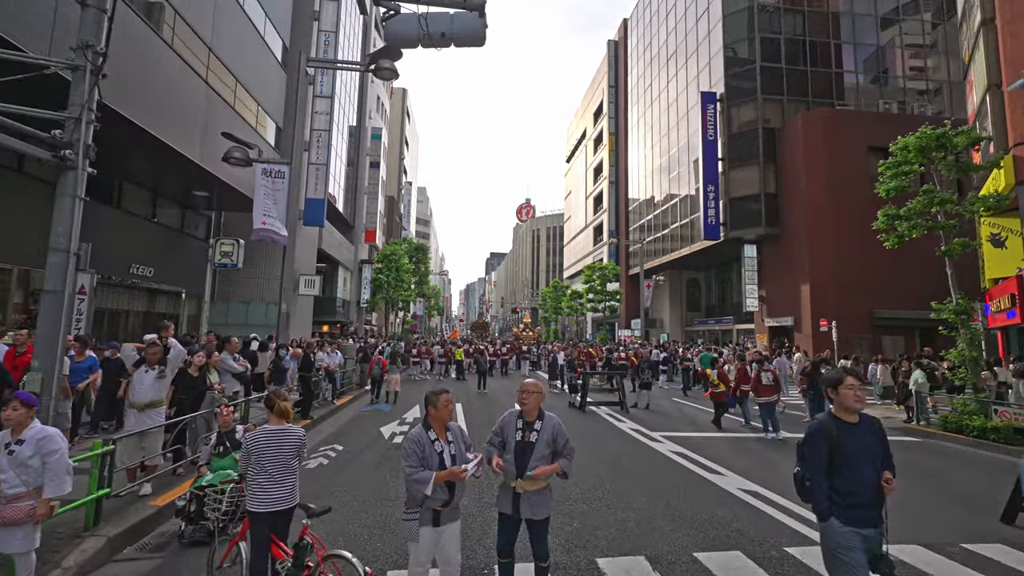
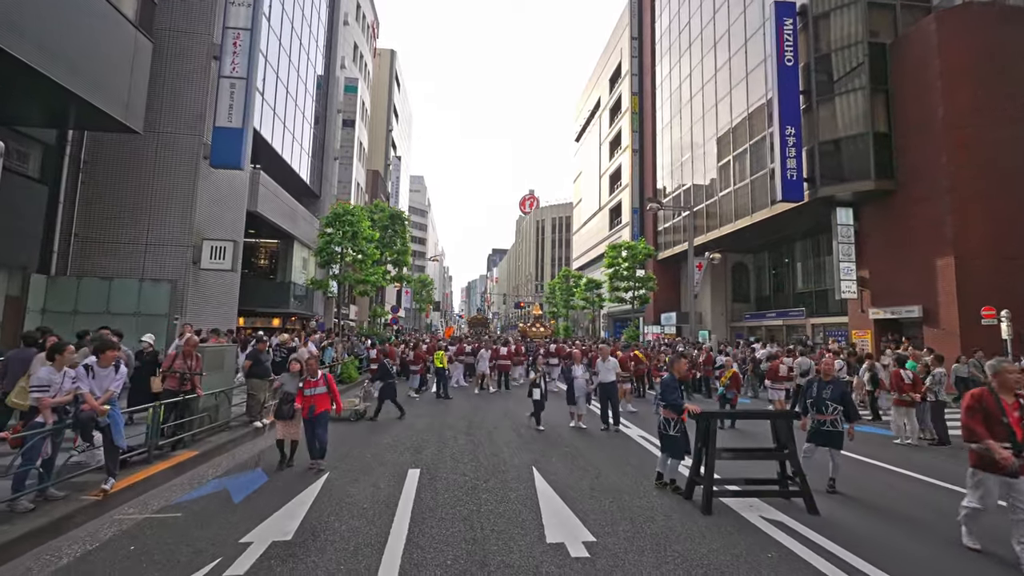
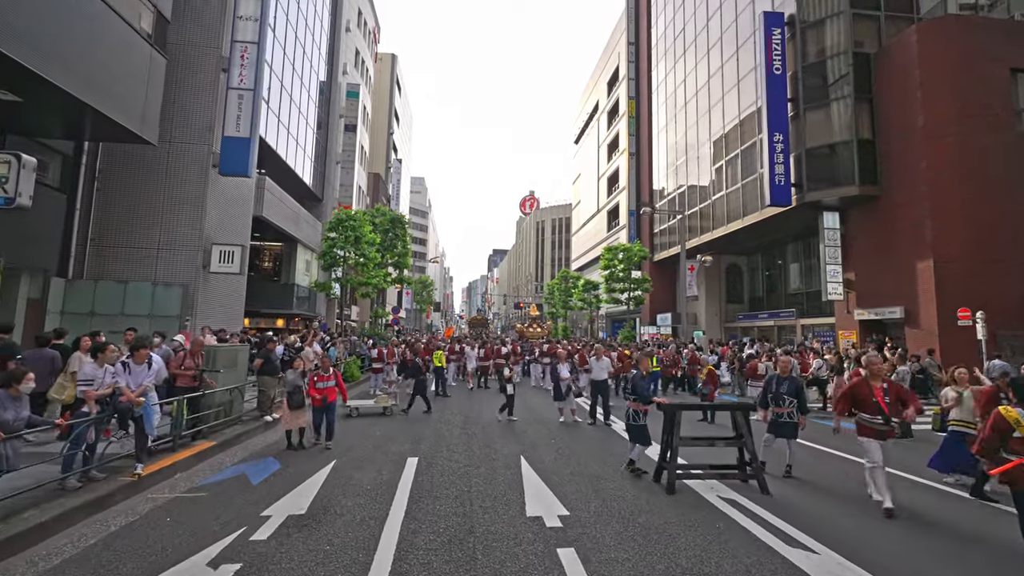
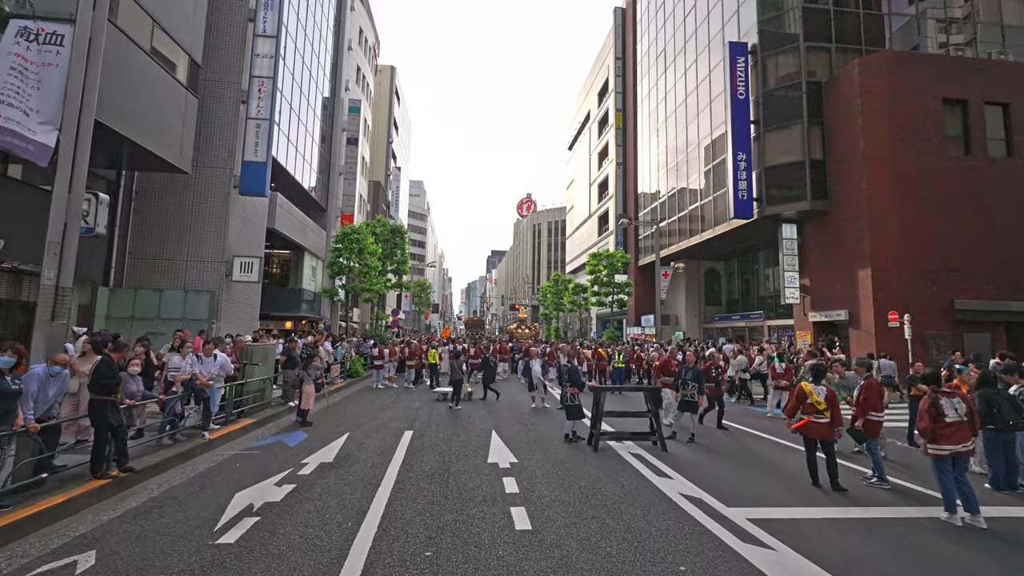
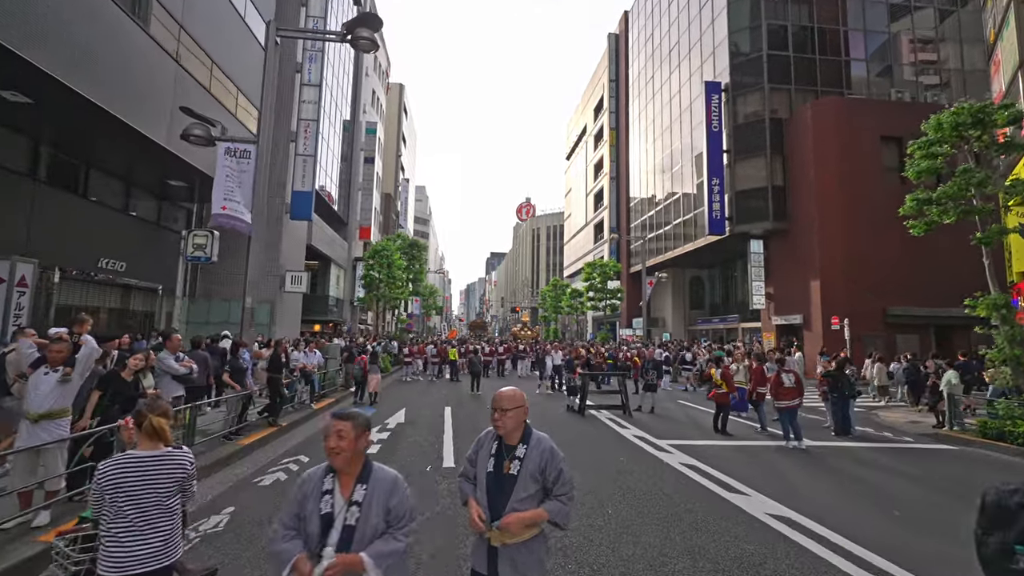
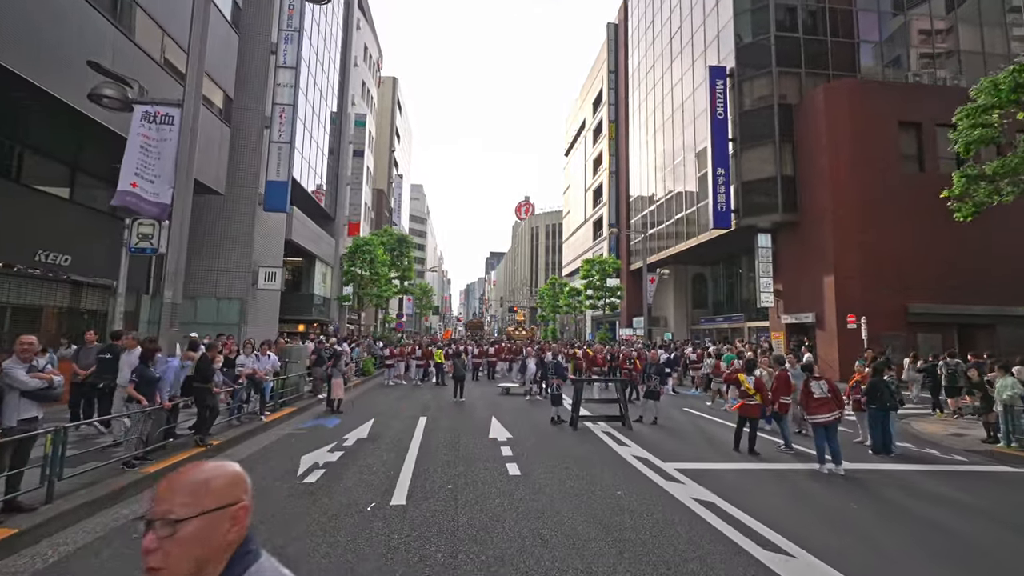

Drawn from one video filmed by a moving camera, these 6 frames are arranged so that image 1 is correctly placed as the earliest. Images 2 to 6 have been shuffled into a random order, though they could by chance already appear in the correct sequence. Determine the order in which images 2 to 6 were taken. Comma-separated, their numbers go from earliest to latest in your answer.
5, 6, 4, 3, 2
